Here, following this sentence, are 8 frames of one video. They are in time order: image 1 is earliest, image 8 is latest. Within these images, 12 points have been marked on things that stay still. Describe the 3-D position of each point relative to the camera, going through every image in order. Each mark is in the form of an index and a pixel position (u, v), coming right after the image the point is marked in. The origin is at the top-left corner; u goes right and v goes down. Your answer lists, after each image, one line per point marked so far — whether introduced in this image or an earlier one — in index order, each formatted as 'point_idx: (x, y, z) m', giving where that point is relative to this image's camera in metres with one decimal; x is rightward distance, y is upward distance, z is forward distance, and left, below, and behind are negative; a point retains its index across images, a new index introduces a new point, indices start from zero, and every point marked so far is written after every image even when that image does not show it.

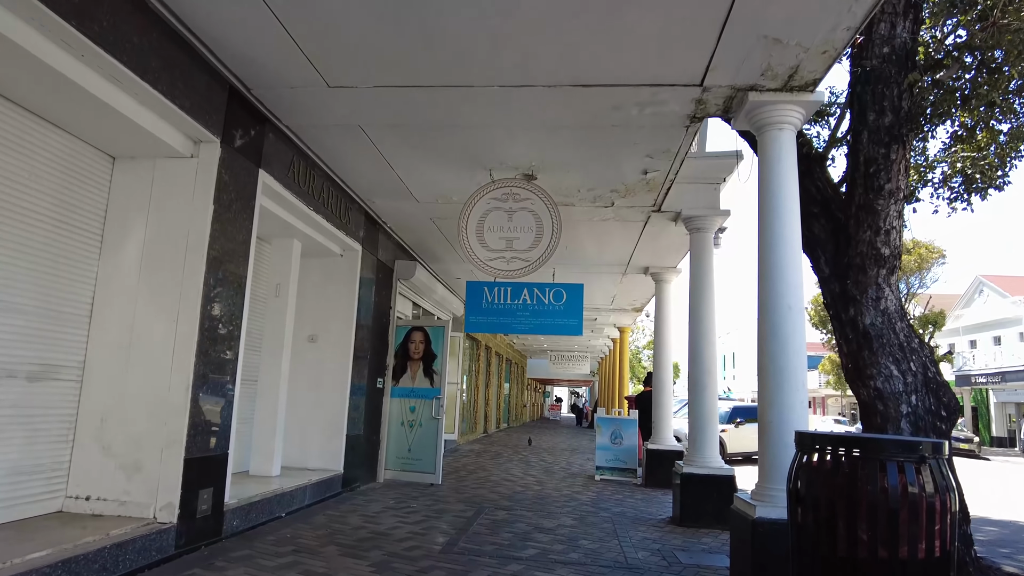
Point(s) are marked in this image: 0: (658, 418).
0: (+2.4, -2.1, +11.0) m
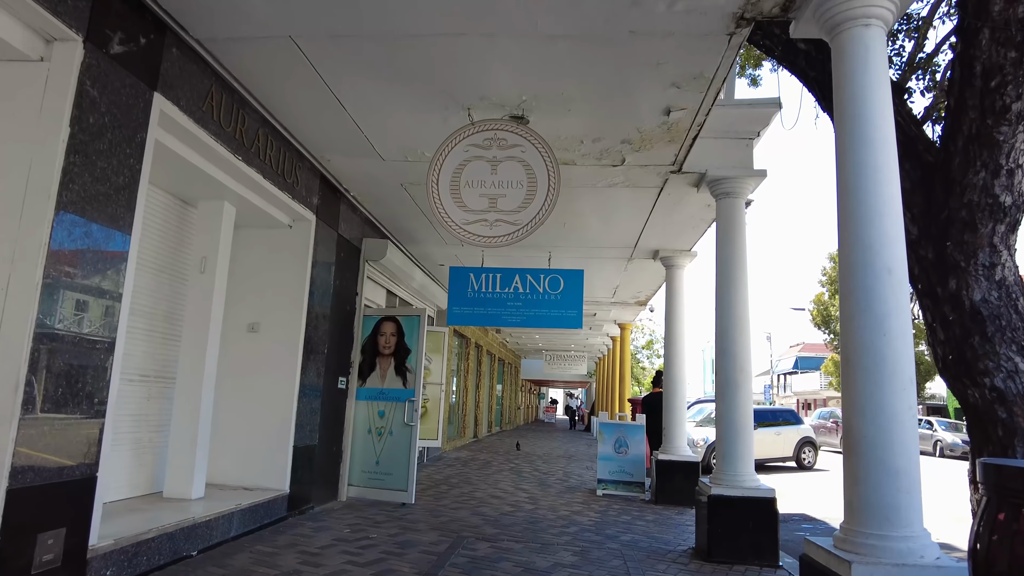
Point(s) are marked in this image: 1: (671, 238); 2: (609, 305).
0: (+2.2, -1.9, +9.6) m
1: (+2.1, +0.7, +9.3) m
2: (+2.1, -0.4, +15.0) m
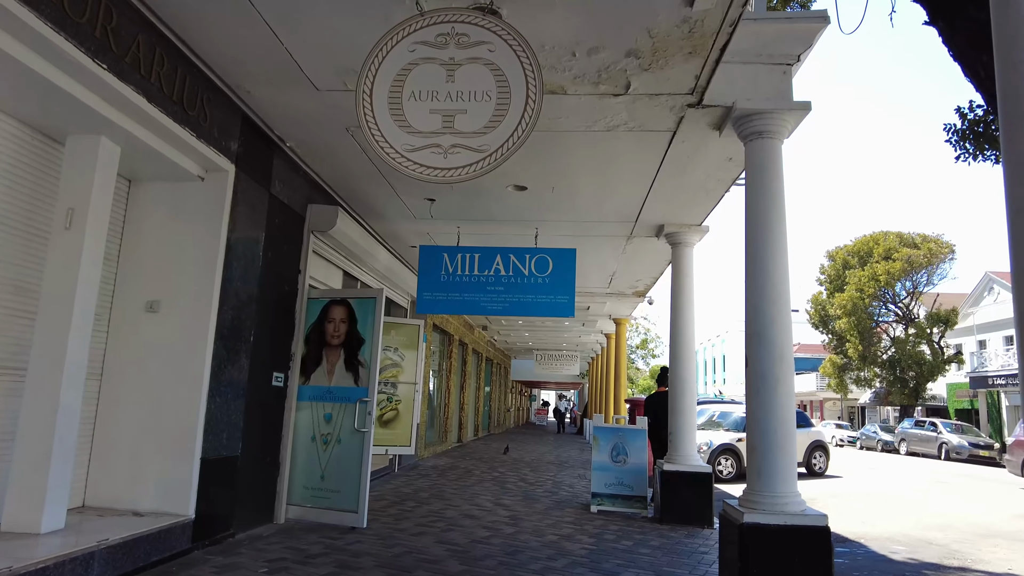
0: (+2.0, -1.6, +8.1) m
1: (+1.9, +0.9, +7.9) m
2: (+1.8, -0.2, +13.6) m
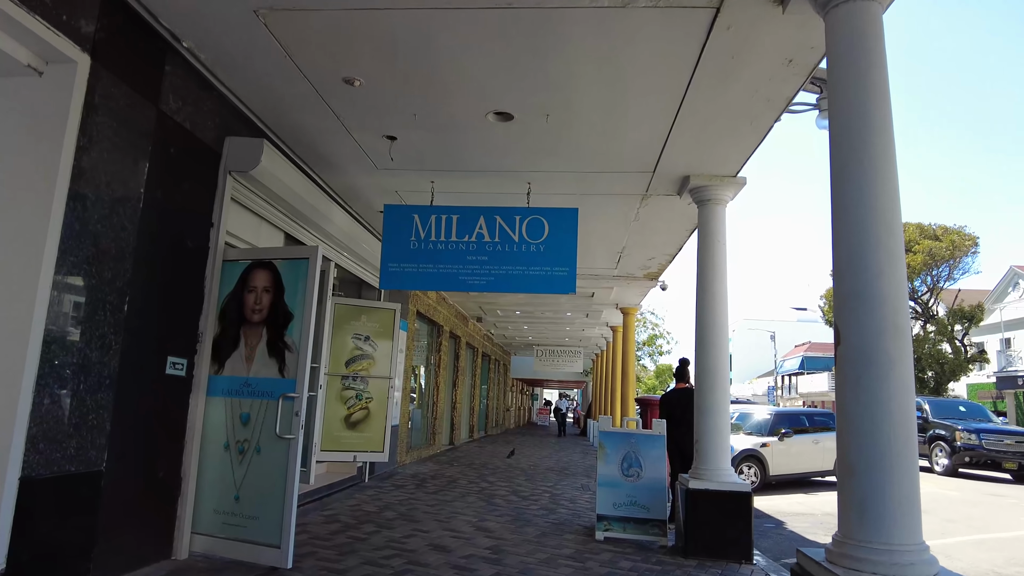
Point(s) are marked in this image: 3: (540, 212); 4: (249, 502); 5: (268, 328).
0: (+1.8, -1.3, +6.4) m
1: (+1.8, +1.2, +6.2) m
2: (+1.7, +0.1, +11.9) m
3: (+0.3, +0.8, +7.0) m
4: (-1.9, -1.5, +4.9) m
5: (-1.8, -0.3, +5.1) m
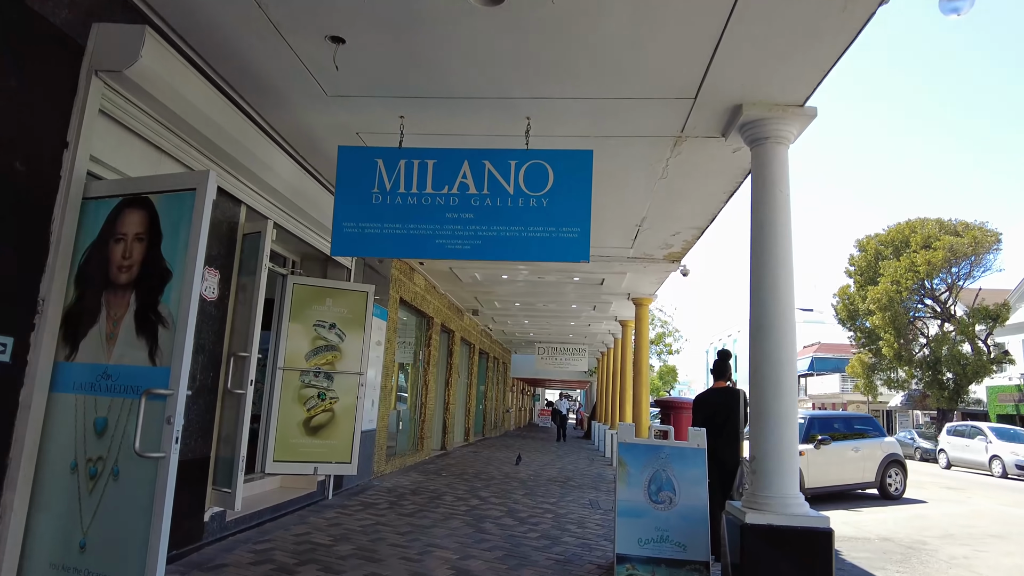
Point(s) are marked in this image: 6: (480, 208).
0: (+1.8, -1.1, +4.7) m
1: (+1.7, +1.5, +4.5) m
2: (+1.6, +0.4, +10.2) m
3: (+0.2, +1.0, +5.4) m
4: (-1.9, -1.2, +3.3) m
5: (-1.8, 0.0, +3.5) m
6: (-0.2, +0.6, +5.3) m
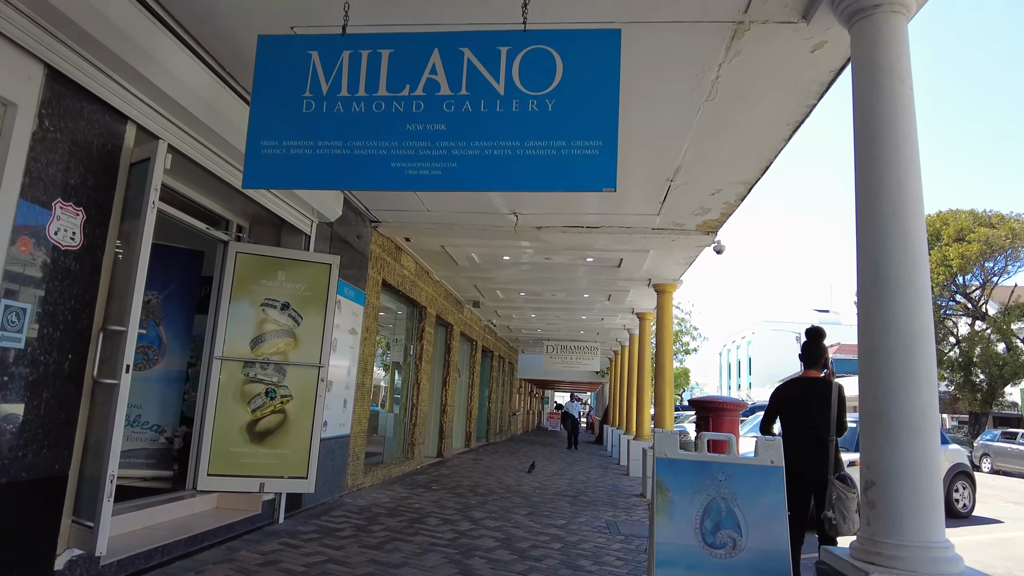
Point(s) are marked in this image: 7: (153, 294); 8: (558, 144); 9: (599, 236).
0: (+1.7, -0.8, +3.1) m
1: (+1.6, +1.7, +2.9) m
2: (+1.7, +0.6, +8.5) m
3: (+0.2, +1.3, +3.7) m
4: (-2.0, -0.9, +1.7) m
5: (-1.9, +0.3, +1.9) m
6: (-0.3, +0.9, +3.6) m
7: (-3.6, -0.1, +6.9) m
8: (+0.2, +0.7, +3.6) m
9: (+1.1, +0.6, +8.6) m
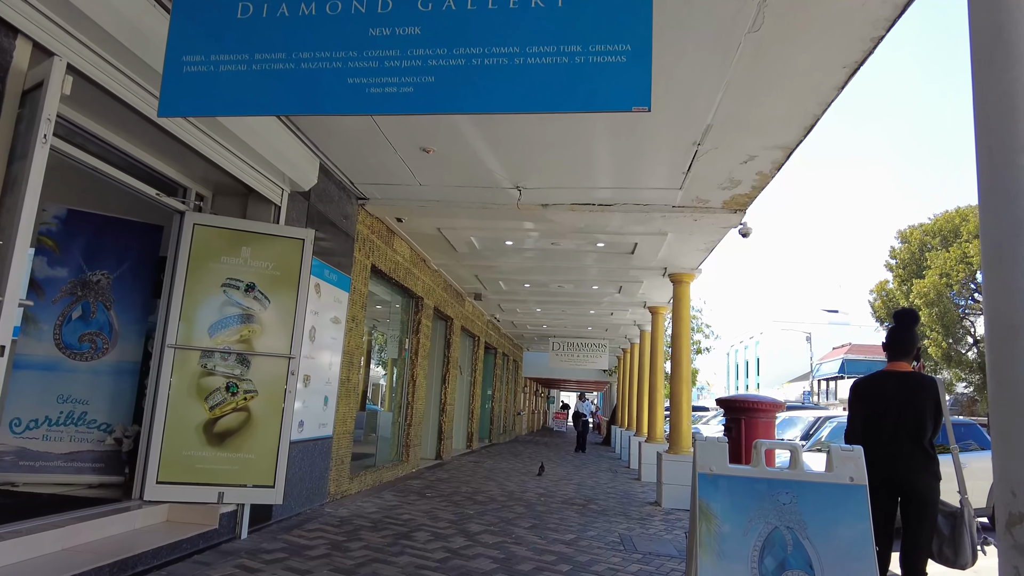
0: (+1.7, -0.6, +2.1) m
1: (+1.6, +1.9, +1.9) m
2: (+1.7, +0.8, +7.6) m
3: (+0.2, +1.5, +2.8) m
4: (-2.0, -0.8, +0.8) m
5: (-1.9, +0.4, +1.0) m
6: (-0.3, +1.1, +2.7) m
7: (-3.5, +0.1, +6.0) m
8: (+0.2, +0.9, +2.7) m
9: (+1.1, +0.8, +7.7) m
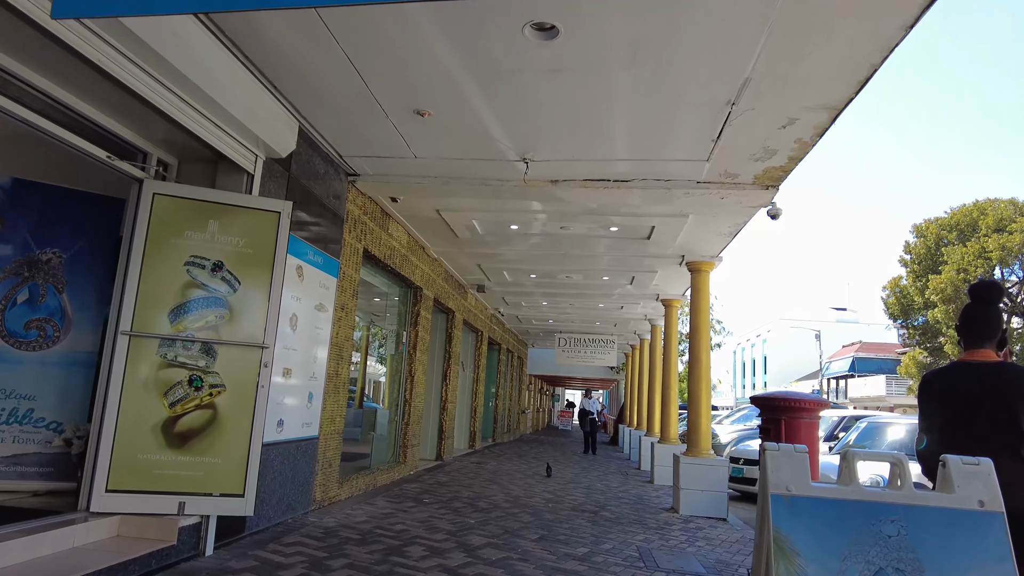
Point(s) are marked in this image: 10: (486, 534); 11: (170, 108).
0: (+1.7, -0.5, +1.4) m
1: (+1.7, +2.0, +1.2) m
2: (+1.7, +0.9, +6.9) m
3: (+0.2, +1.6, +2.1) m
4: (-2.0, -0.6, +0.1) m
5: (-1.9, +0.6, +0.3) m
6: (-0.3, +1.2, +2.0) m
7: (-3.5, +0.3, +5.3) m
8: (+0.3, +1.0, +1.9) m
9: (+1.2, +0.9, +7.0) m
10: (-0.2, -2.2, +6.3) m
11: (-2.3, +1.2, +4.7) m
